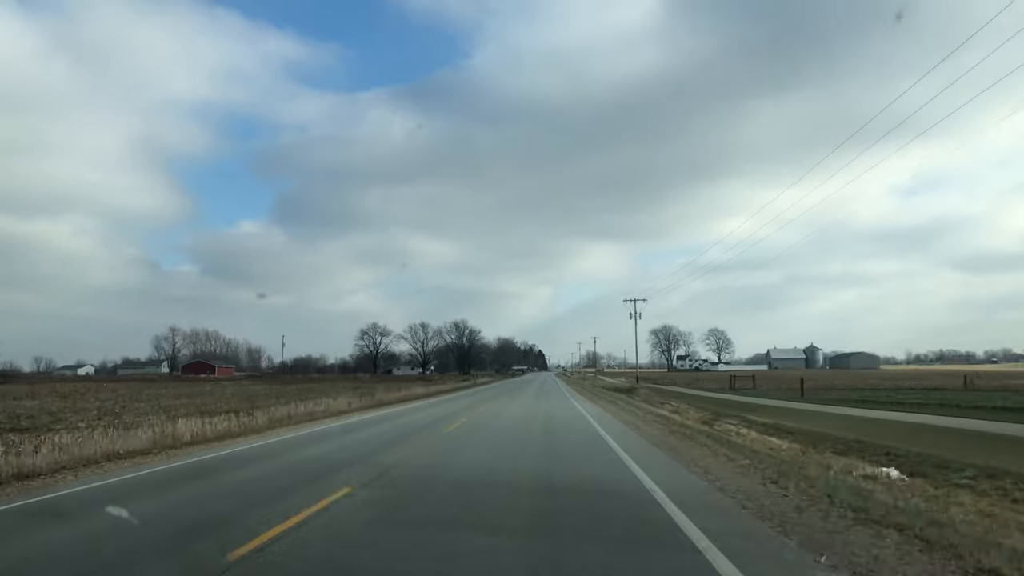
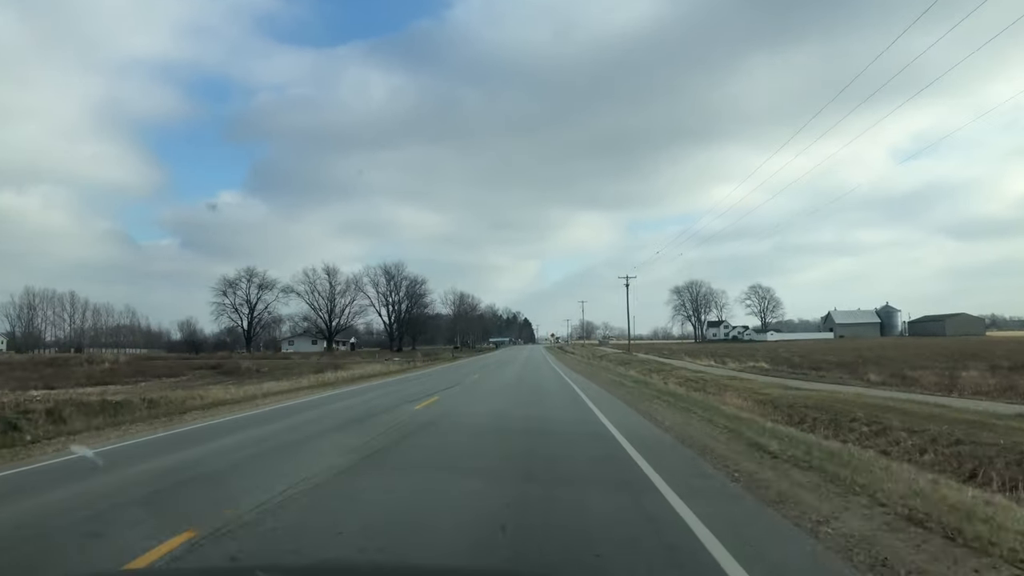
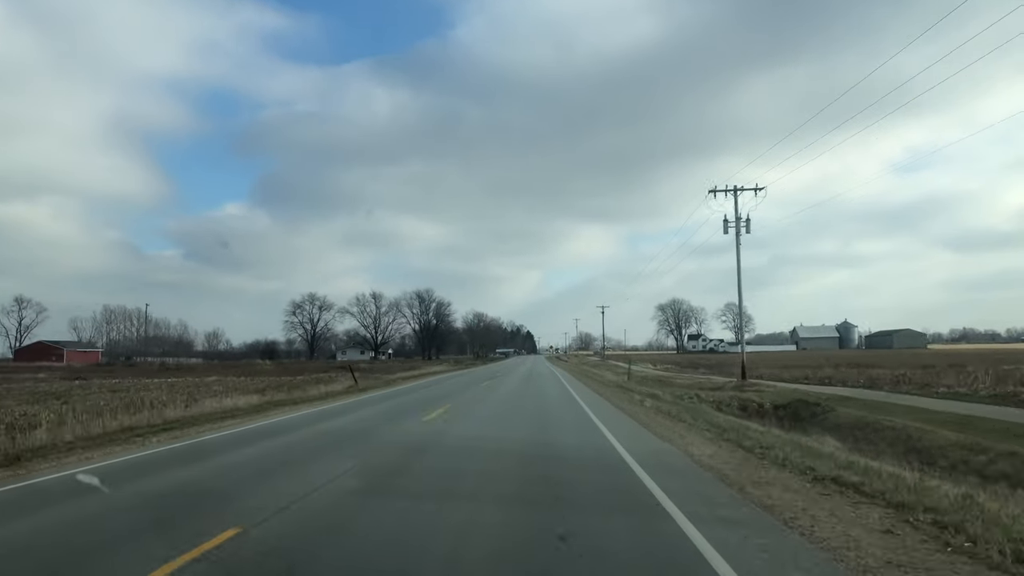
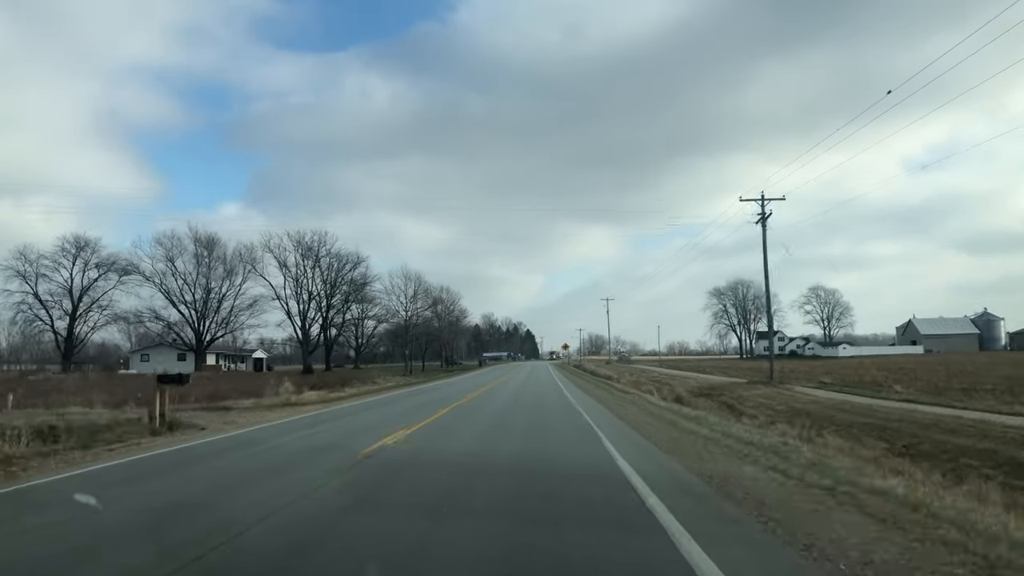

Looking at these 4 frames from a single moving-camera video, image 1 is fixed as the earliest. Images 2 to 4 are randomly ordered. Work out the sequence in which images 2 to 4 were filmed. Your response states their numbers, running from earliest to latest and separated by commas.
3, 2, 4
